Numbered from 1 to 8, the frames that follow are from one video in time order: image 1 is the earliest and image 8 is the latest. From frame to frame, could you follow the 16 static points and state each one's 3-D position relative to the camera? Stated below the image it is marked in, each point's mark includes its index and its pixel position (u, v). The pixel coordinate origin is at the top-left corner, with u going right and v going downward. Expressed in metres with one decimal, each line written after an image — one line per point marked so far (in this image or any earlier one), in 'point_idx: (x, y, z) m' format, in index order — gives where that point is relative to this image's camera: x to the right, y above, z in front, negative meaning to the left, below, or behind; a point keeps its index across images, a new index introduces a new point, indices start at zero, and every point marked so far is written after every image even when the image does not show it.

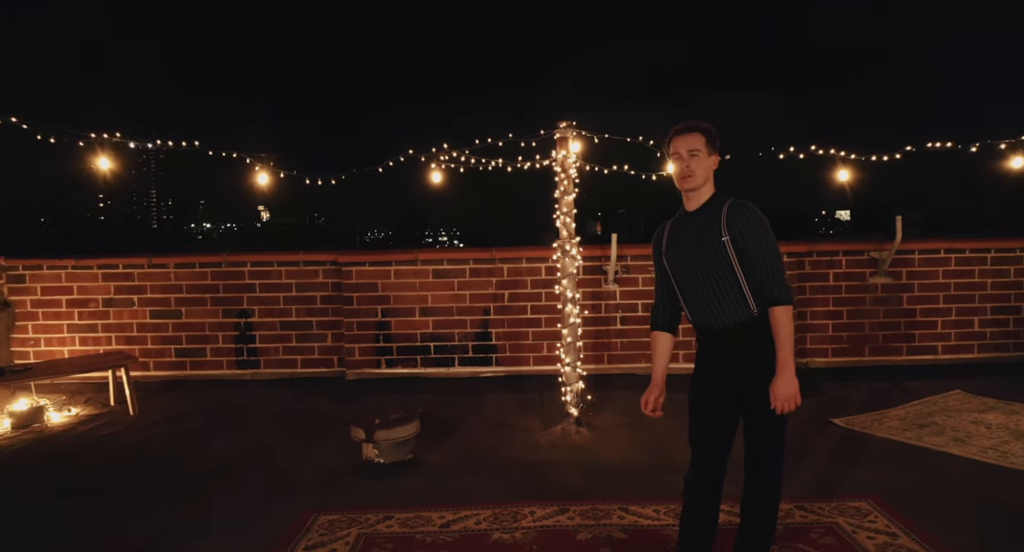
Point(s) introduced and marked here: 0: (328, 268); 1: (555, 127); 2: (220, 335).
0: (-1.4, +0.1, +4.4) m
1: (+0.3, +0.9, +3.4) m
2: (-2.3, -0.5, +4.4) m
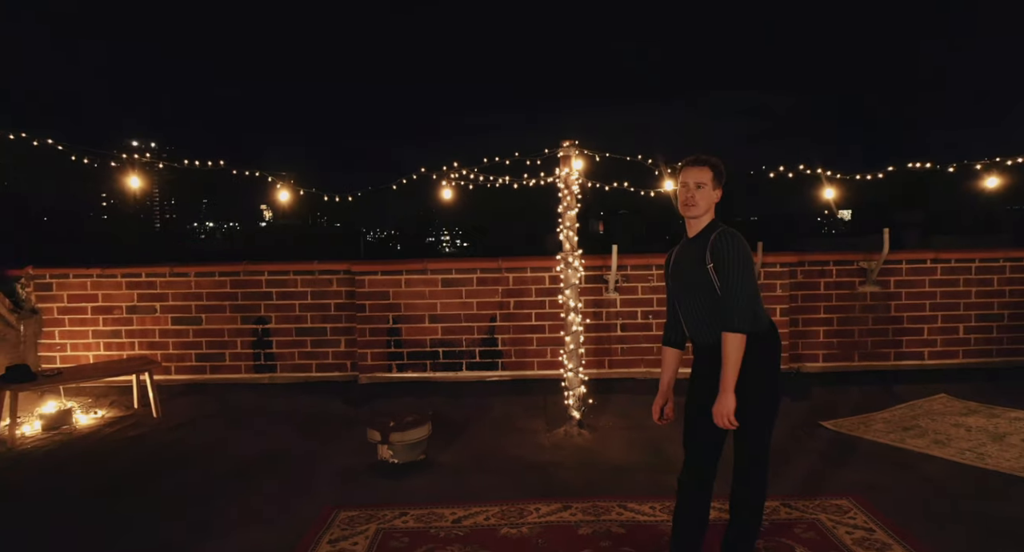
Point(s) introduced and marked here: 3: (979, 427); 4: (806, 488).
0: (-1.4, 0.0, +4.6) m
1: (+0.3, +0.9, +3.6) m
2: (-2.3, -0.5, +4.6) m
3: (+3.2, -1.0, +3.7) m
4: (+1.6, -1.1, +3.0) m
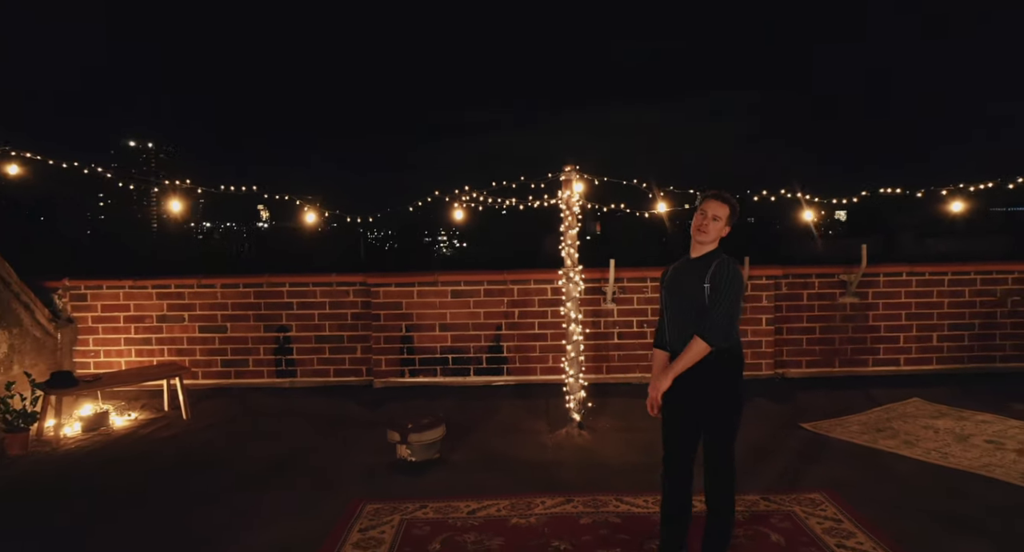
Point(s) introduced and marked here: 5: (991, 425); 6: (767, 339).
0: (-1.4, -0.1, +4.9) m
1: (+0.4, +0.8, +4.0) m
2: (-2.2, -0.6, +4.9) m
3: (+3.2, -1.1, +4.0) m
4: (+1.7, -1.3, +3.3) m
5: (+3.5, -1.1, +4.1) m
6: (+2.2, -0.6, +4.9) m
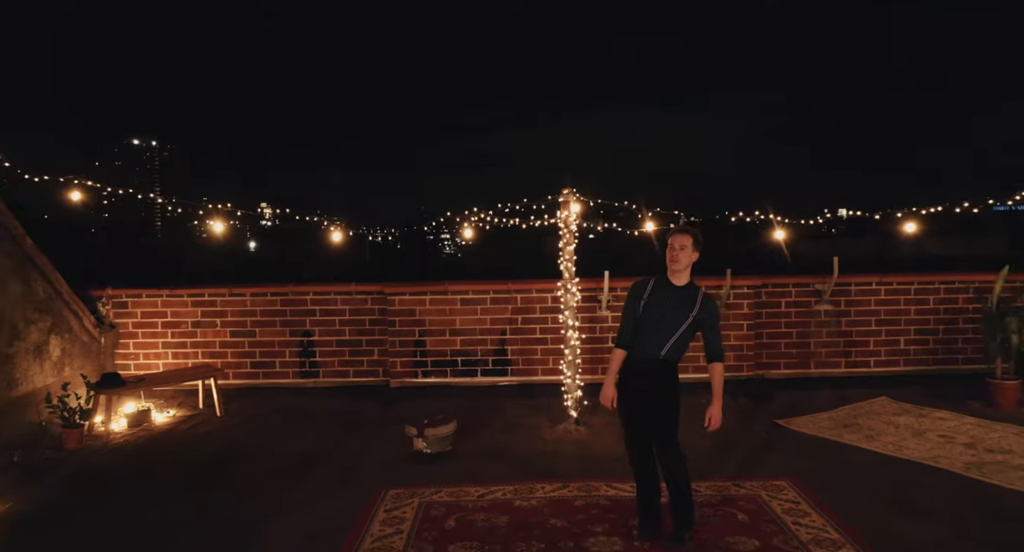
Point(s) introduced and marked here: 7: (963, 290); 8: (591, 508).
0: (-1.3, -0.2, +5.4) m
1: (+0.4, +0.7, +4.4) m
2: (-2.2, -0.7, +5.4) m
3: (+3.2, -1.2, +4.5) m
4: (+1.7, -1.3, +3.8) m
5: (+3.6, -1.2, +4.5) m
6: (+2.3, -0.6, +5.3) m
7: (+4.3, -0.1, +5.3) m
8: (+0.5, -1.4, +3.3) m
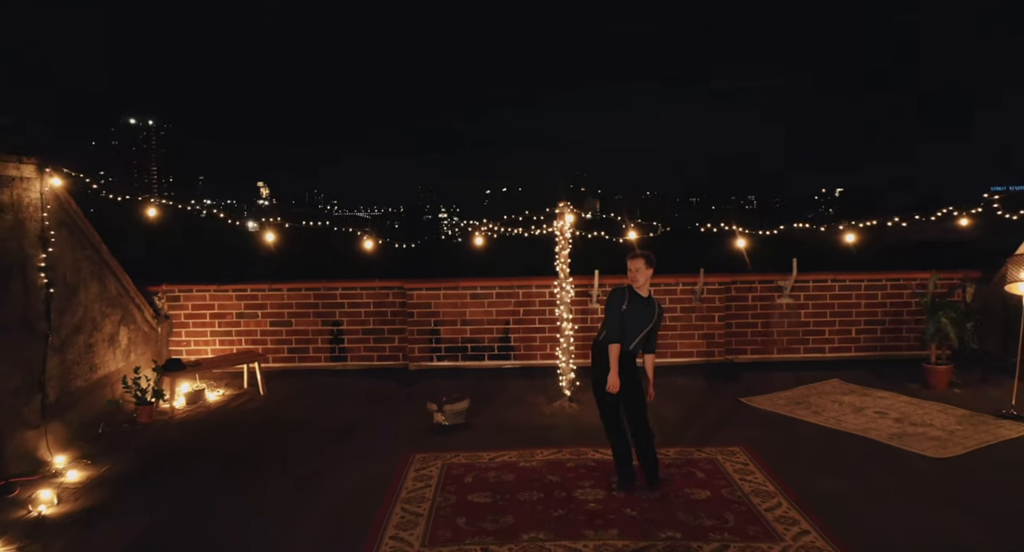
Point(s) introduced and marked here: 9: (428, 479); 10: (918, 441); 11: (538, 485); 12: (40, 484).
0: (-1.3, -0.2, +6.1) m
1: (+0.4, +0.7, +5.1) m
2: (-2.2, -0.7, +6.1) m
3: (+3.3, -1.2, +5.3) m
4: (+1.7, -1.4, +4.6) m
5: (+3.6, -1.2, +5.3) m
6: (+2.3, -0.6, +6.1) m
7: (+4.4, -0.1, +6.1) m
8: (+0.5, -1.4, +4.1) m
9: (-0.6, -1.5, +4.0) m
10: (+3.4, -1.4, +4.6) m
11: (+0.2, -1.5, +3.9) m
12: (-3.5, -1.6, +4.1) m
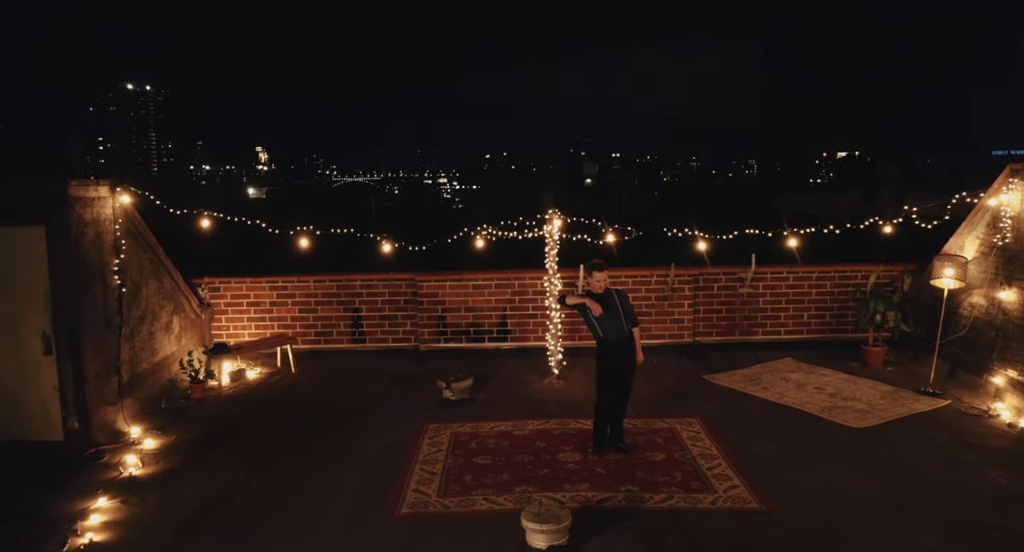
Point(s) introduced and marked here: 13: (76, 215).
0: (-1.3, -0.1, +7.0) m
1: (+0.4, +0.7, +6.0) m
2: (-2.2, -0.6, +7.0) m
3: (+3.2, -1.2, +6.3) m
4: (+1.7, -1.4, +5.6) m
5: (+3.6, -1.1, +6.3) m
6: (+2.3, -0.5, +7.0) m
7: (+4.3, 0.0, +7.0) m
8: (+0.5, -1.5, +5.1) m
9: (-0.7, -1.5, +5.0) m
10: (+3.4, -1.4, +5.5) m
11: (+0.1, -1.5, +4.8) m
12: (-3.6, -1.6, +5.0) m
13: (-3.9, +0.6, +4.9) m
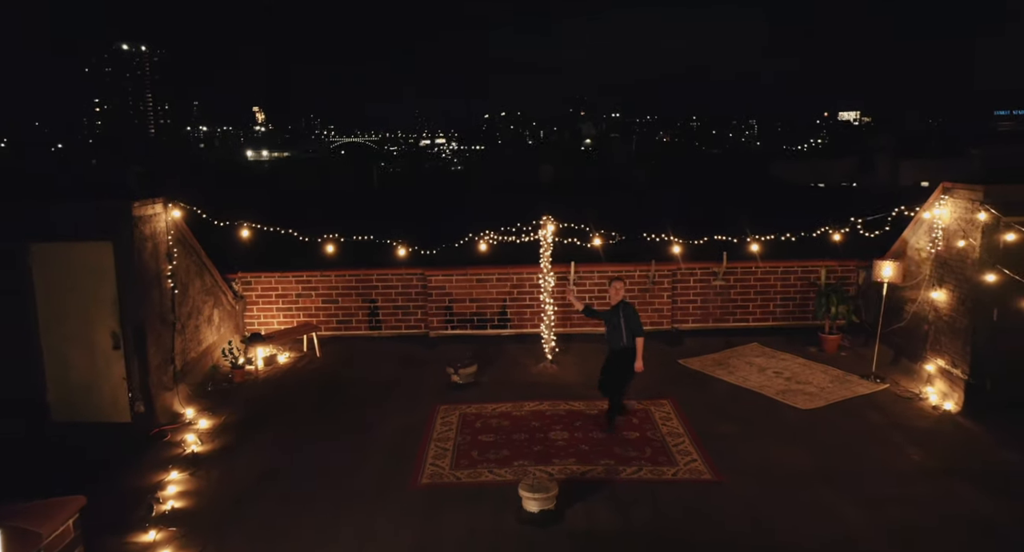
0: (-1.4, 0.0, +7.8) m
1: (+0.4, +0.7, +6.7) m
2: (-2.2, -0.5, +7.9) m
3: (+3.2, -1.1, +7.2) m
4: (+1.7, -1.4, +6.5) m
5: (+3.6, -1.1, +7.2) m
6: (+2.3, -0.4, +7.9) m
7: (+4.3, +0.1, +7.8) m
8: (+0.5, -1.5, +6.0) m
9: (-0.7, -1.6, +6.0) m
10: (+3.3, -1.4, +6.5) m
11: (+0.1, -1.6, +5.8) m
12: (-3.6, -1.7, +6.0) m
13: (-3.9, +0.5, +5.7) m
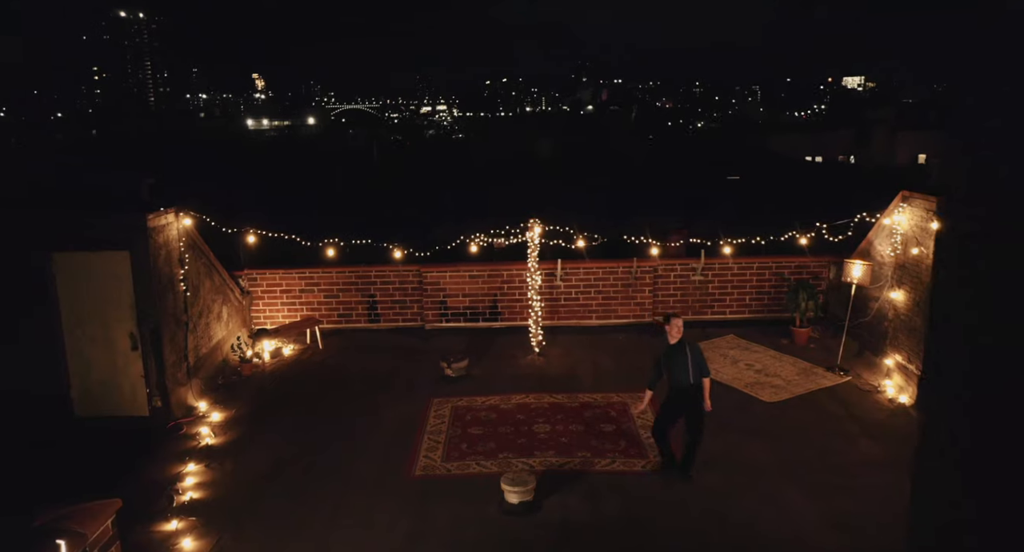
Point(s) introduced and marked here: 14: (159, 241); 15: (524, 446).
0: (-1.5, +0.1, +8.3) m
1: (+0.2, +0.7, +7.1) m
2: (-2.4, -0.5, +8.4) m
3: (+3.1, -1.1, +7.6) m
4: (+1.5, -1.4, +7.0) m
5: (+3.4, -1.1, +7.7) m
6: (+2.1, -0.4, +8.3) m
7: (+4.2, +0.1, +8.2) m
8: (+0.3, -1.6, +6.5) m
9: (-0.8, -1.7, +6.5) m
10: (+3.2, -1.4, +7.0) m
11: (0.0, -1.7, +6.3) m
12: (-3.7, -1.7, +6.5) m
13: (-4.0, +0.4, +6.2) m
14: (-4.0, +0.4, +6.3) m
15: (+0.1, -1.8, +5.9) m
